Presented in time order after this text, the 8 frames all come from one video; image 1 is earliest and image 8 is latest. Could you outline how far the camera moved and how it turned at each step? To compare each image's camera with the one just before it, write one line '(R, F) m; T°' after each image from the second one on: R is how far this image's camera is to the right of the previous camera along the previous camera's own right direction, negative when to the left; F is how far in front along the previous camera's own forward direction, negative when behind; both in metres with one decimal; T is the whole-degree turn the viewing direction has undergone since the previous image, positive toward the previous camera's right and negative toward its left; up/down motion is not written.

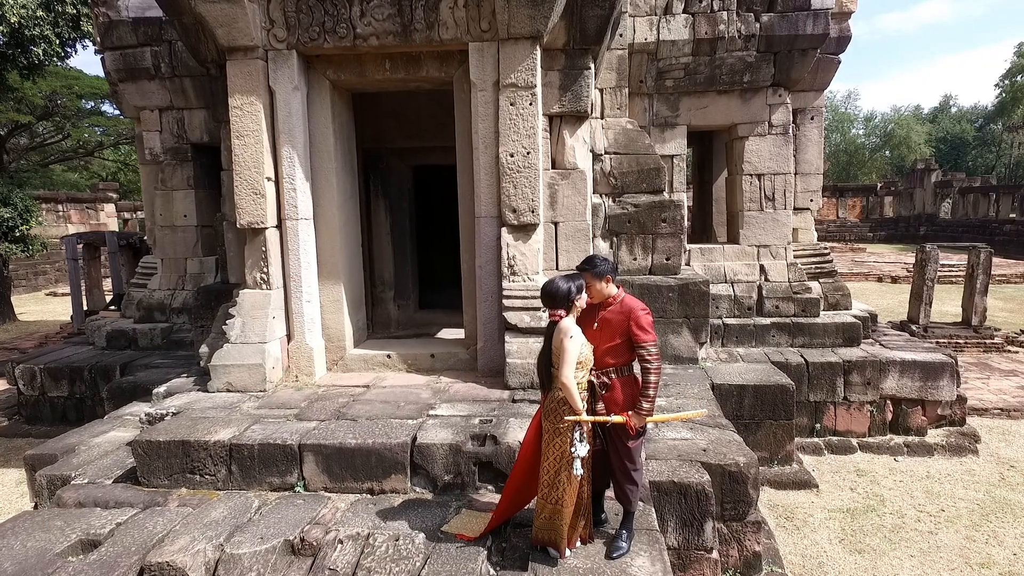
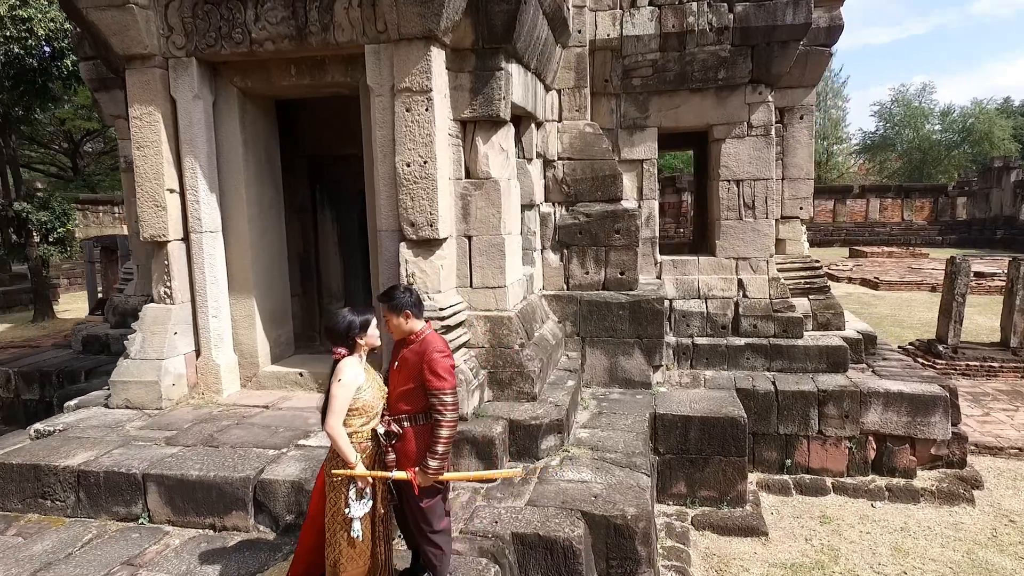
(+1.0, +0.4) m; -6°
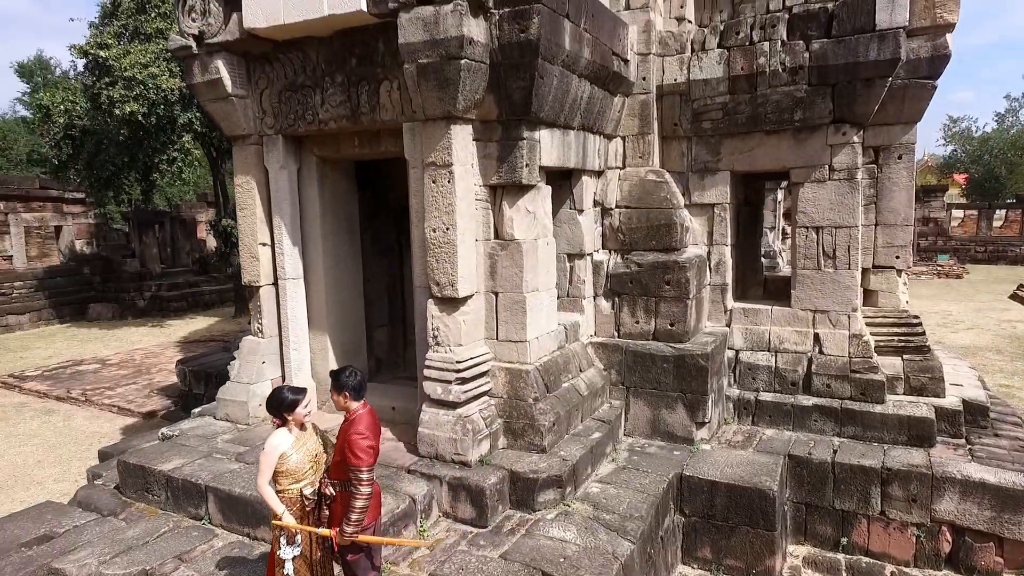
(+1.0, -0.1) m; -16°
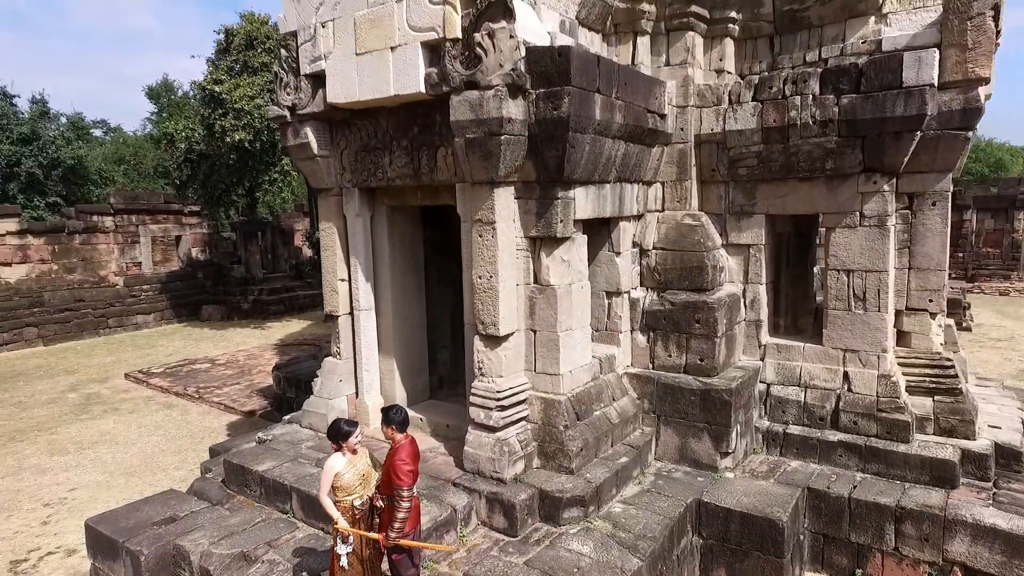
(+0.4, -0.6) m; -8°
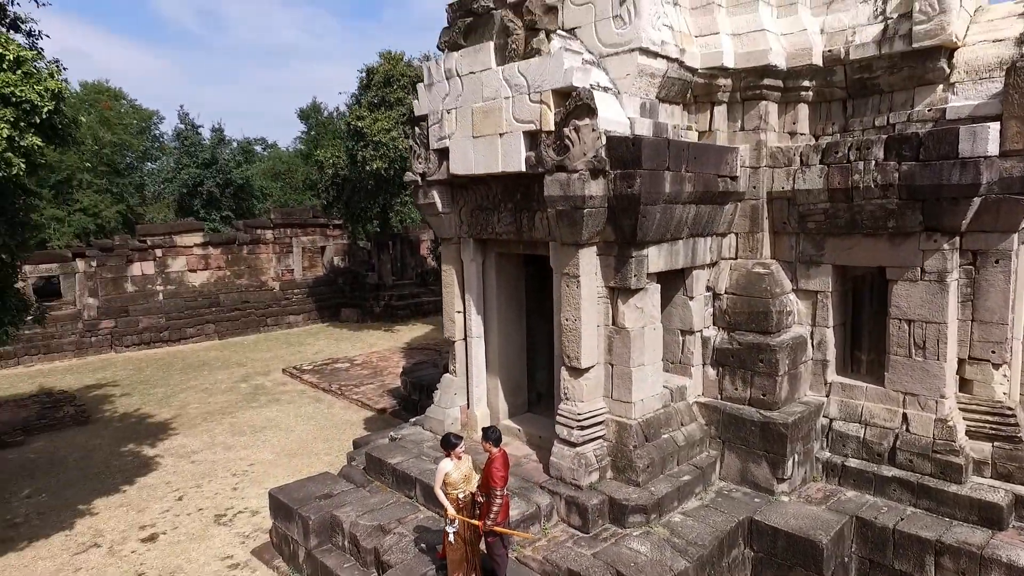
(+0.3, -1.0) m; -11°
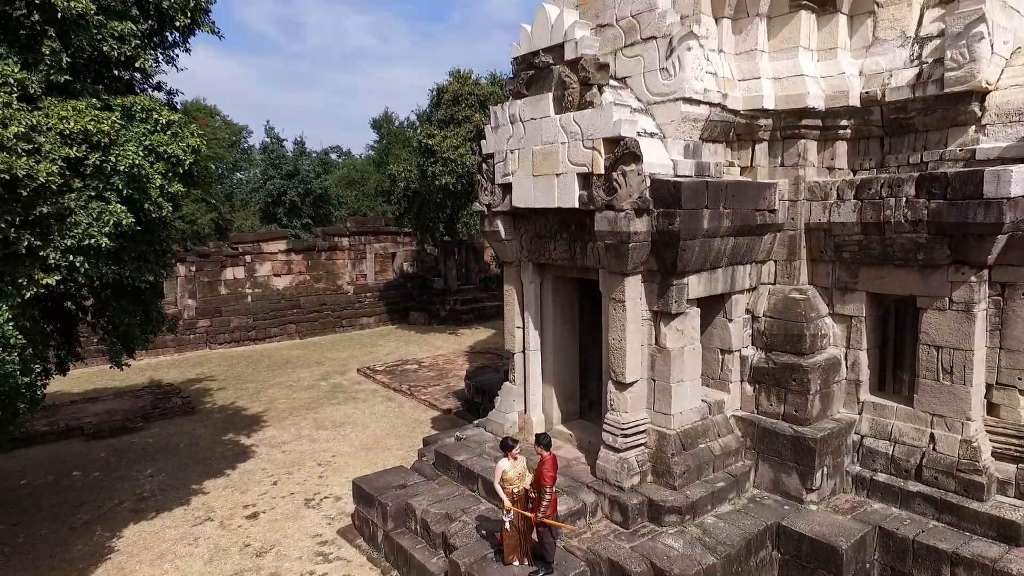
(+0.1, -0.8) m; -6°
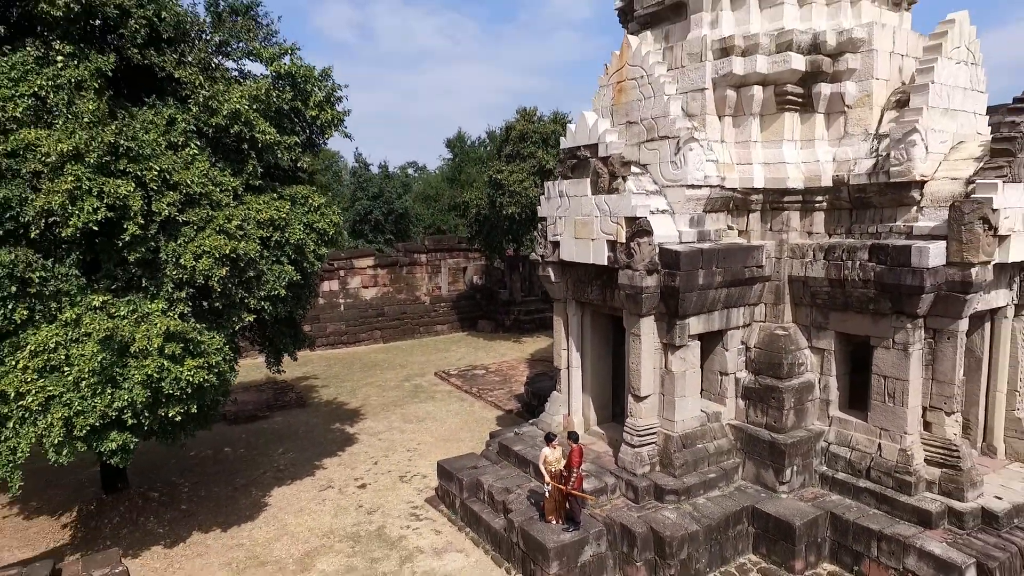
(+0.3, -2.3) m; -6°
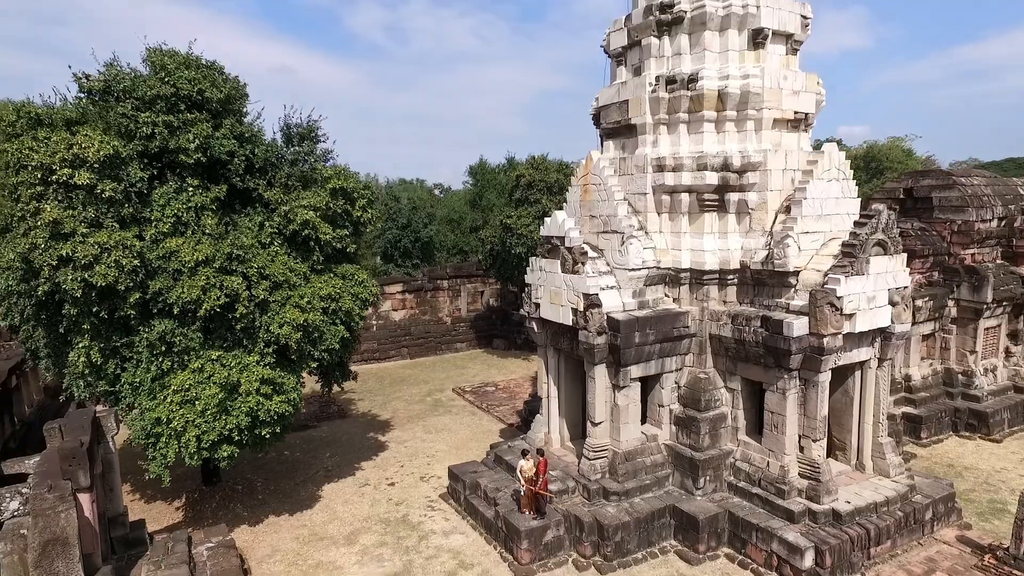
(+0.7, -3.1) m; -3°
